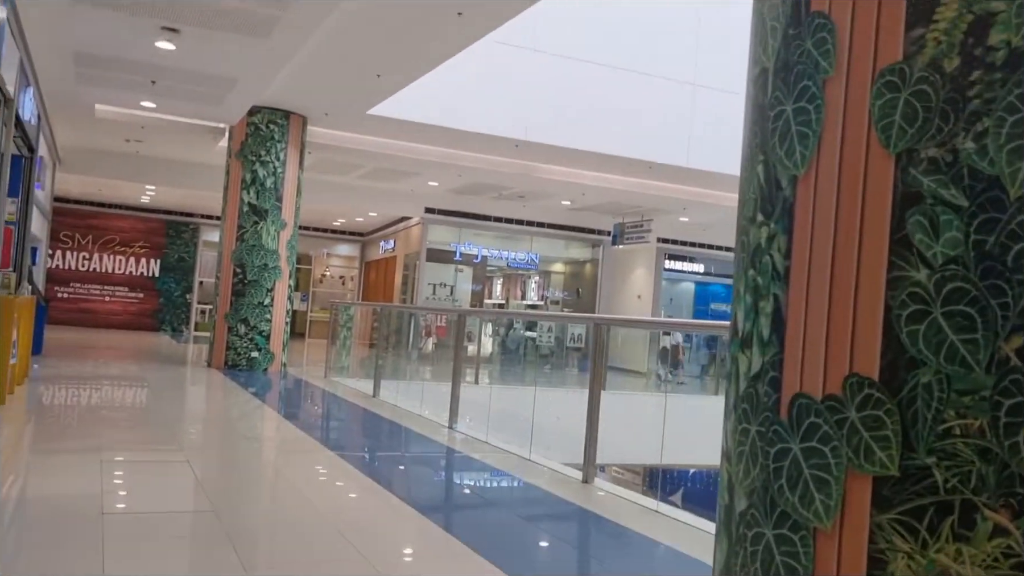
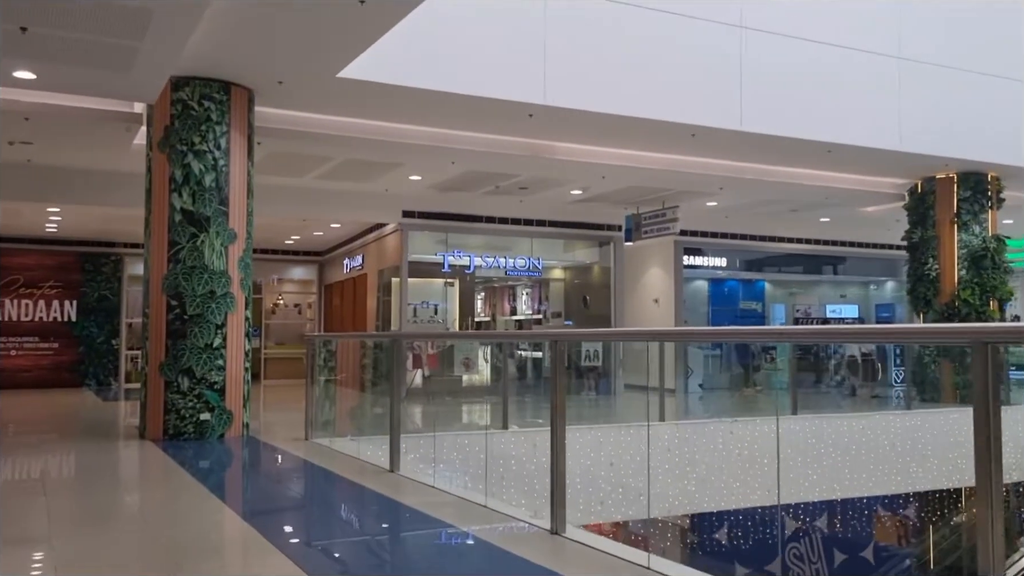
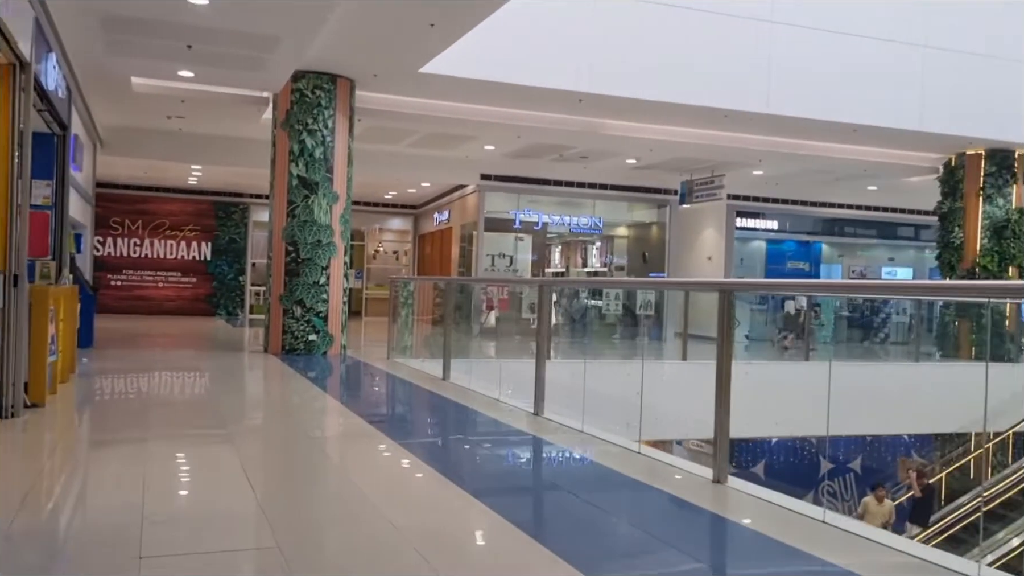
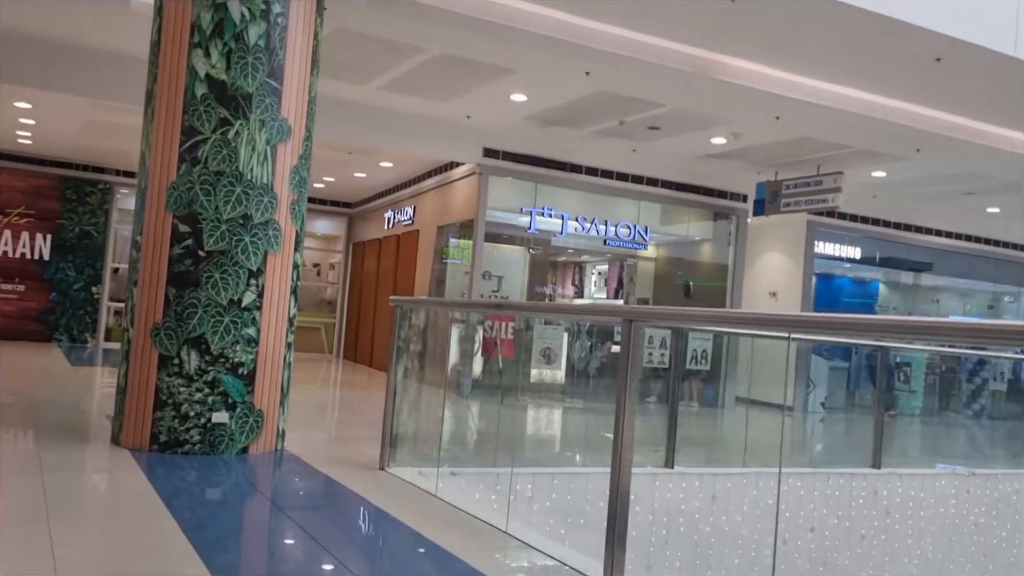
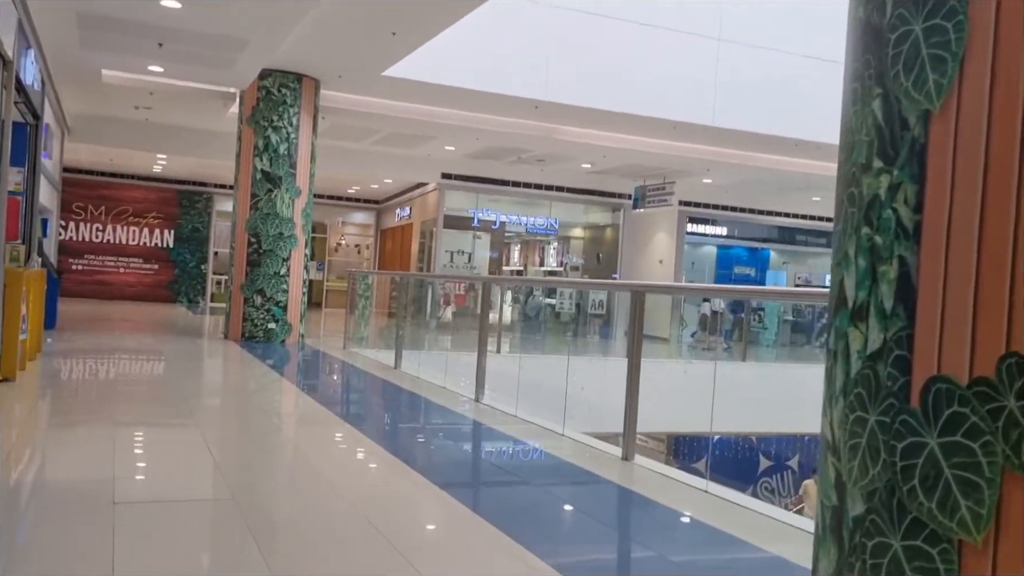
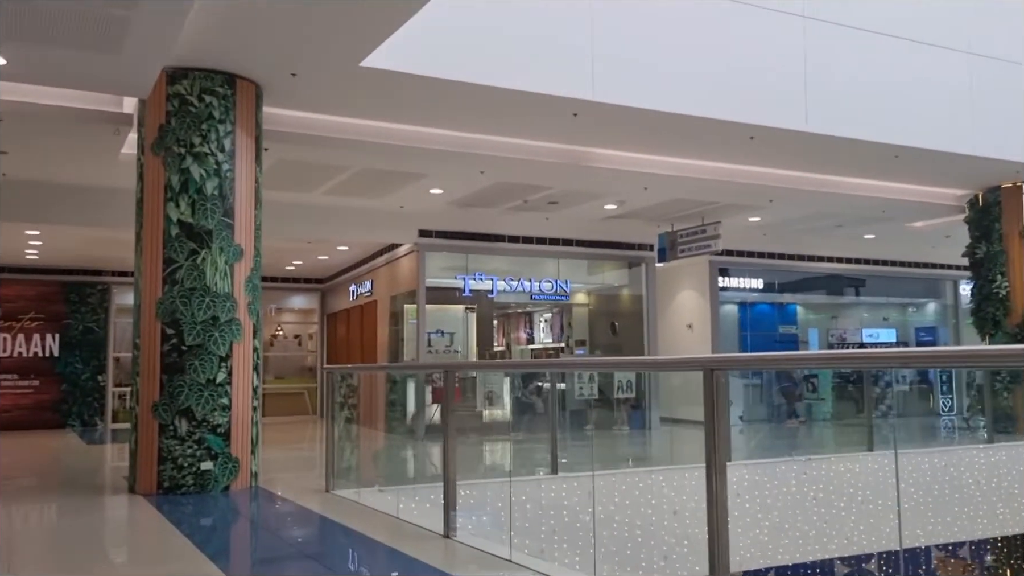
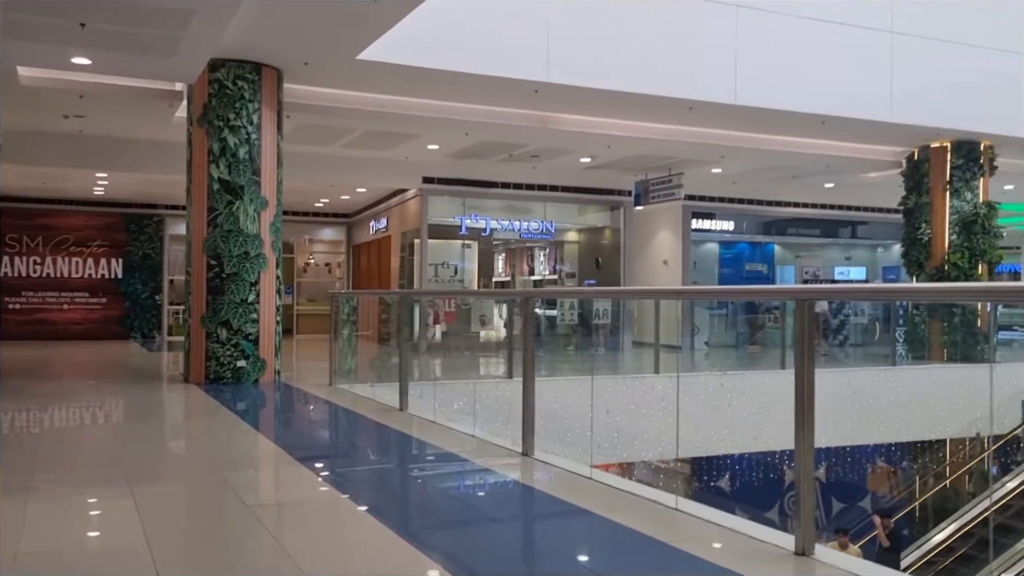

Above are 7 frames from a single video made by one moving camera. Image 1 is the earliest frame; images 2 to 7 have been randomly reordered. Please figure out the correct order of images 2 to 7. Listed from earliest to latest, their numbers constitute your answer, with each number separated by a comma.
5, 3, 7, 2, 6, 4
